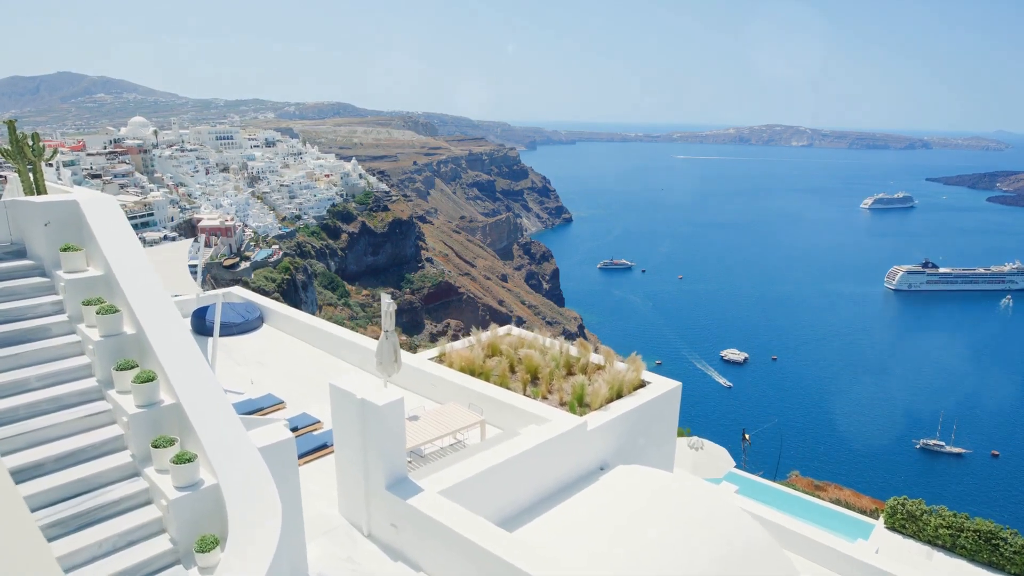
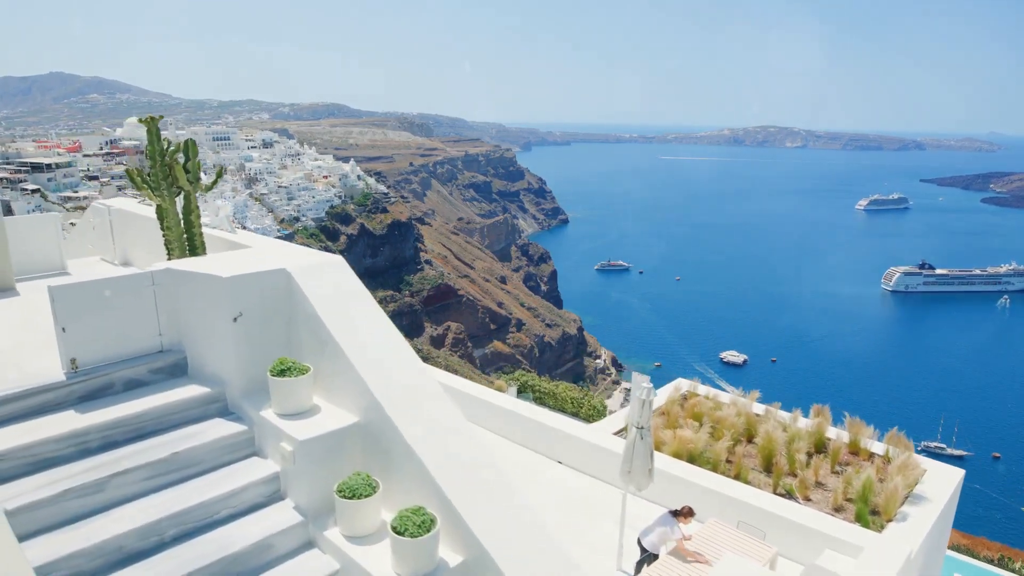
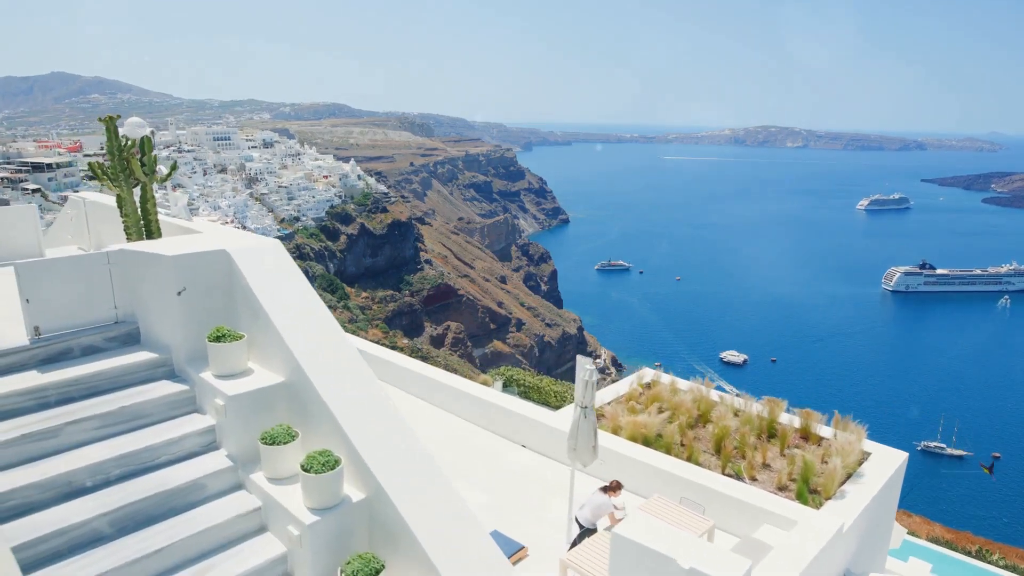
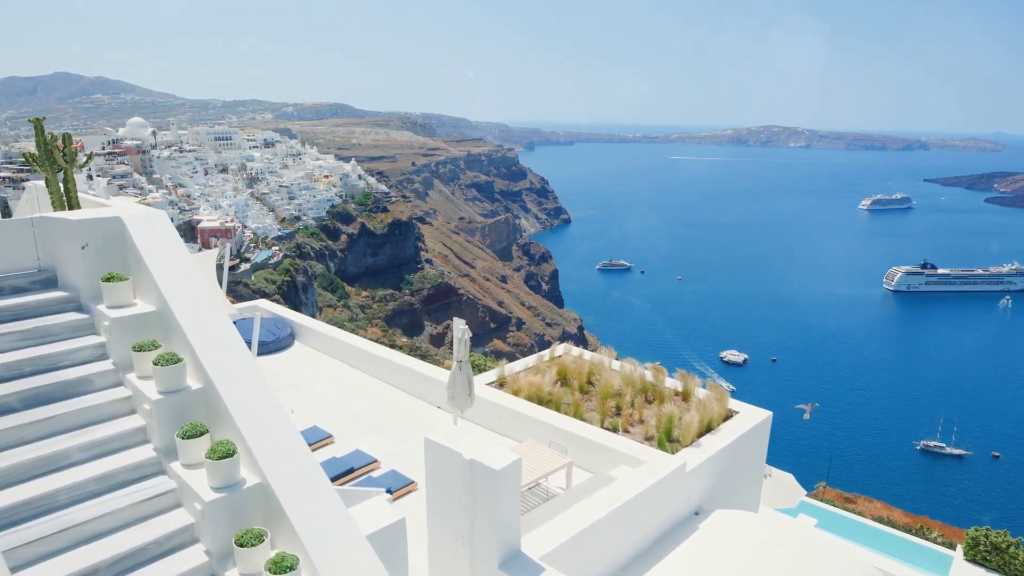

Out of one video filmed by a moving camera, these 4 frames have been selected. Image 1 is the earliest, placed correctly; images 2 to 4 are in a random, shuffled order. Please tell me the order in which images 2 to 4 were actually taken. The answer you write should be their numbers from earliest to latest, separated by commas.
4, 3, 2
